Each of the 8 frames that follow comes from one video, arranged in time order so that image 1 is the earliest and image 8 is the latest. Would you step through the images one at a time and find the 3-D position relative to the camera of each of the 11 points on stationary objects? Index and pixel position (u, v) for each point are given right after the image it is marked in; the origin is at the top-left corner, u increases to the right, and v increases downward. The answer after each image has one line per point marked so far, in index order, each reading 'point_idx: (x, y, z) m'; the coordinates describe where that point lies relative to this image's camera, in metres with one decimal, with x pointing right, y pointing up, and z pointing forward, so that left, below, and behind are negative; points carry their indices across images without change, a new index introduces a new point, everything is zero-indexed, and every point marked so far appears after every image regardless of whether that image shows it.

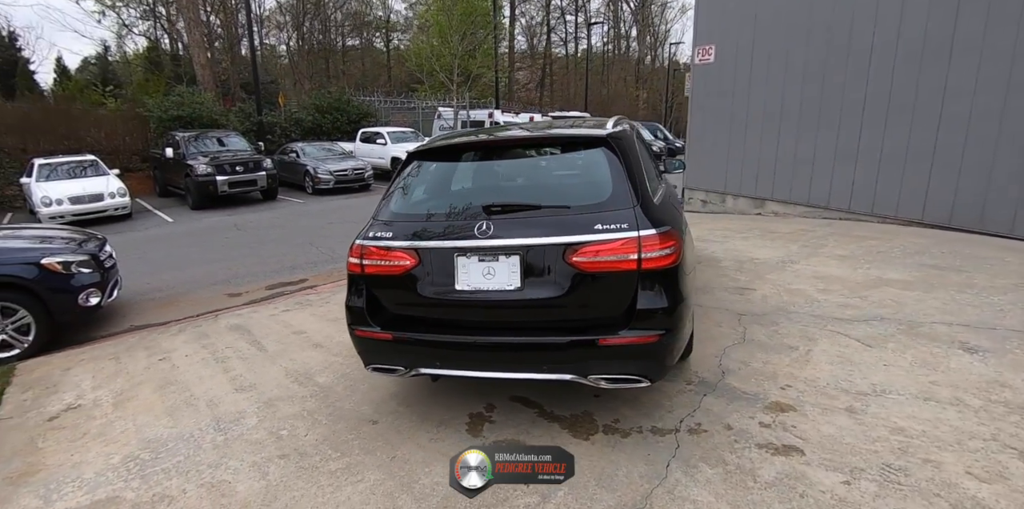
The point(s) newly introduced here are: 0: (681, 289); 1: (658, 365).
0: (+0.8, -0.2, +2.6) m
1: (+0.6, -0.5, +2.5) m
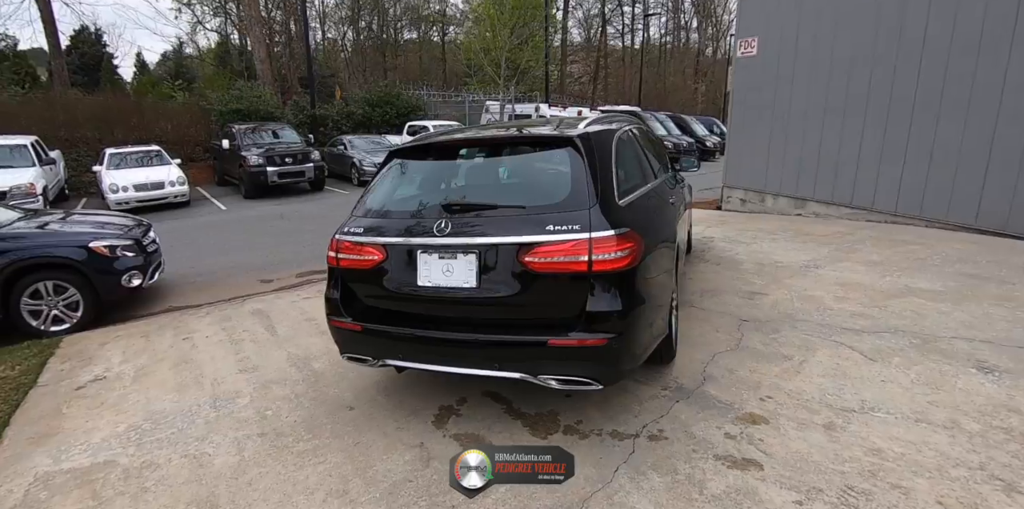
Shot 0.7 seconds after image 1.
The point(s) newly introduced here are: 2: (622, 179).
0: (+0.6, -0.2, +2.5) m
1: (+0.4, -0.5, +2.5) m
2: (+0.6, +0.4, +2.9) m
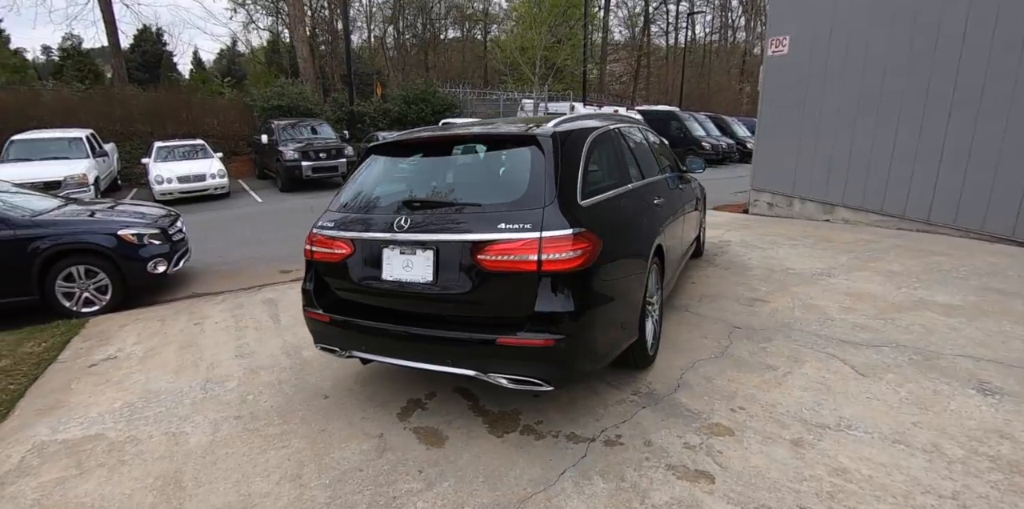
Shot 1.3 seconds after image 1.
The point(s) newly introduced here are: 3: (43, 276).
0: (+0.4, -0.2, +2.5) m
1: (+0.2, -0.5, +2.5) m
2: (+0.4, +0.4, +2.8) m
3: (-4.5, -0.2, +5.1) m
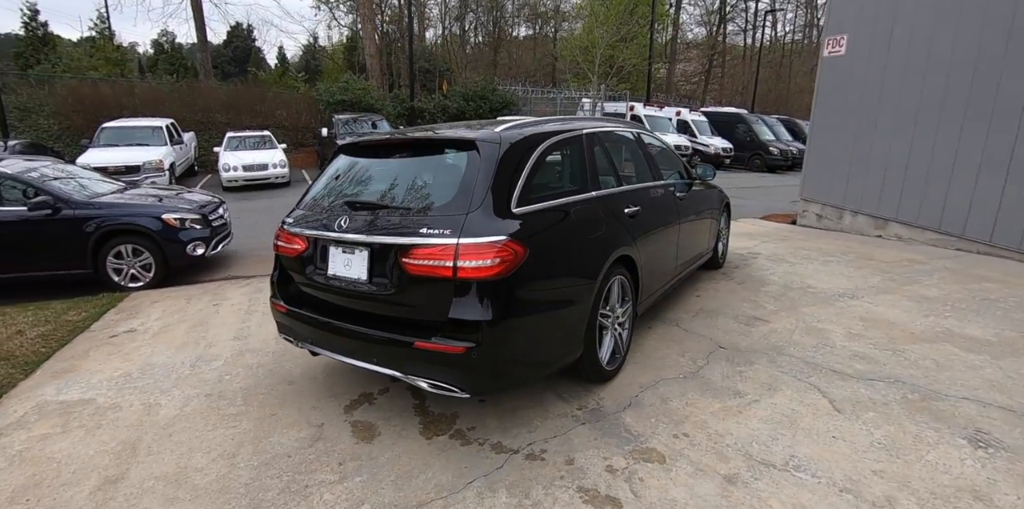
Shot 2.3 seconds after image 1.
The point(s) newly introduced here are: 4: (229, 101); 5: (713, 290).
0: (0.0, -0.2, +2.4) m
1: (-0.2, -0.6, +2.4) m
2: (+0.1, +0.4, +2.8) m
3: (-4.4, 0.0, +5.7) m
4: (-8.2, +4.5, +15.5) m
5: (+1.8, -0.3, +4.8) m
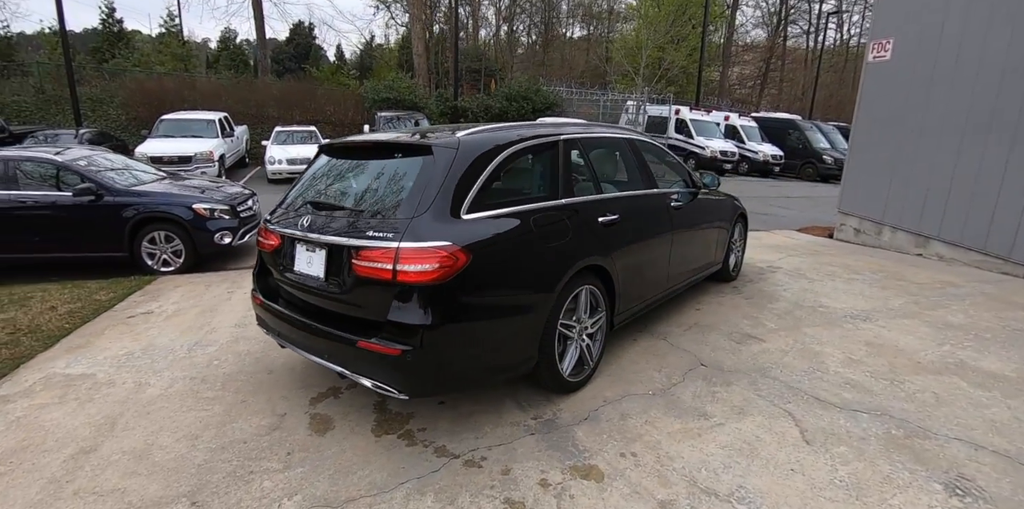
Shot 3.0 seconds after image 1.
0: (-0.3, -0.2, +2.4) m
1: (-0.5, -0.6, +2.4) m
2: (-0.1, +0.3, +2.7) m
3: (-4.3, +0.2, +6.1) m
4: (-7.0, +4.8, +16.3) m
5: (+1.7, -0.4, +4.6) m
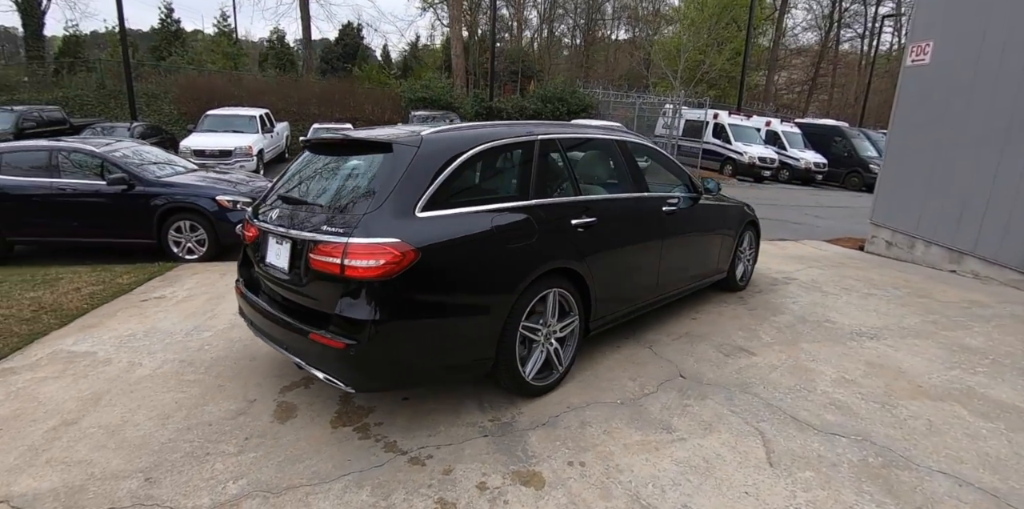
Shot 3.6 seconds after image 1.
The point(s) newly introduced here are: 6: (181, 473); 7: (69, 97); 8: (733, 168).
0: (-0.5, -0.2, +2.4) m
1: (-0.7, -0.6, +2.5) m
2: (-0.3, +0.3, +2.7) m
3: (-4.2, +0.4, +6.4) m
4: (-5.8, +5.0, +16.8) m
5: (+1.7, -0.5, +4.4) m
6: (-1.5, -1.0, +2.5) m
7: (-14.5, +5.1, +17.2) m
8: (+5.6, +2.2, +13.5) m
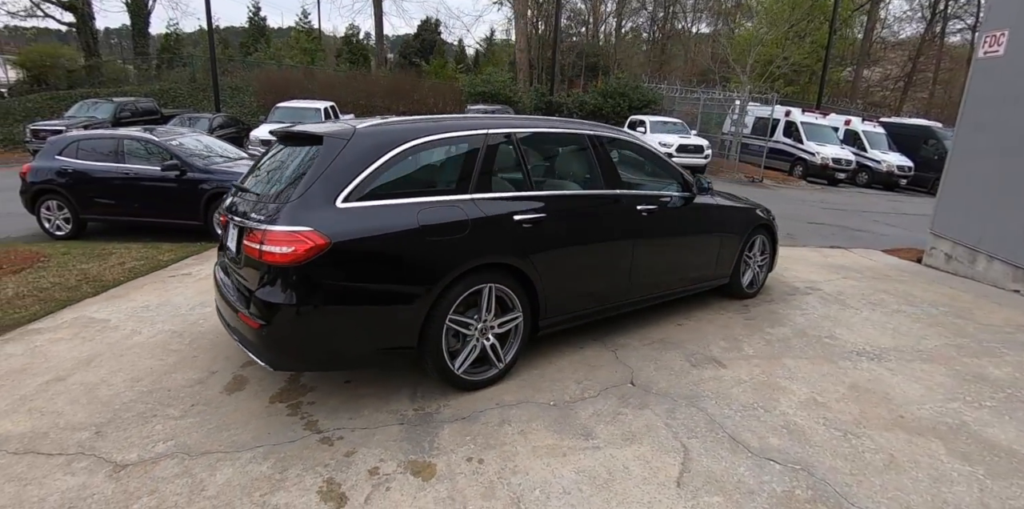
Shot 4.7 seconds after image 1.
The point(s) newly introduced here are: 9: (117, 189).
0: (-0.9, -0.2, +2.5) m
1: (-1.1, -0.5, +2.6) m
2: (-0.6, +0.4, +2.8) m
3: (-4.0, +0.6, +7.0) m
4: (-3.8, +5.4, +17.4) m
5: (+1.5, -0.5, +4.2) m
6: (-2.0, -0.9, +2.7) m
7: (-12.3, +5.9, +19.2) m
8: (+6.9, +2.0, +12.6) m
9: (-5.1, +0.9, +6.9) m
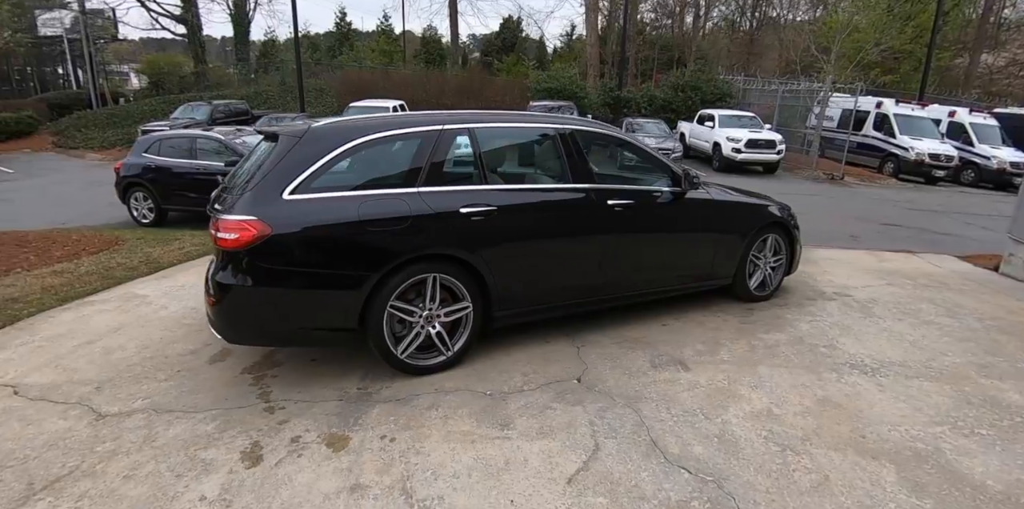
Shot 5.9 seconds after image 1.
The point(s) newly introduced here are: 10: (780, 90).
0: (-1.3, -0.1, +2.8) m
1: (-1.5, -0.4, +2.9) m
2: (-1.0, +0.5, +3.0) m
3: (-3.5, +0.8, +7.7) m
4: (-1.4, +5.6, +17.9) m
5: (+1.3, -0.5, +4.0) m
6: (-2.3, -0.8, +3.2) m
7: (-9.5, +6.4, +21.0) m
8: (+8.1, +1.9, +11.3) m
9: (-4.7, +1.1, +7.8) m
10: (+7.1, +4.3, +14.0) m
